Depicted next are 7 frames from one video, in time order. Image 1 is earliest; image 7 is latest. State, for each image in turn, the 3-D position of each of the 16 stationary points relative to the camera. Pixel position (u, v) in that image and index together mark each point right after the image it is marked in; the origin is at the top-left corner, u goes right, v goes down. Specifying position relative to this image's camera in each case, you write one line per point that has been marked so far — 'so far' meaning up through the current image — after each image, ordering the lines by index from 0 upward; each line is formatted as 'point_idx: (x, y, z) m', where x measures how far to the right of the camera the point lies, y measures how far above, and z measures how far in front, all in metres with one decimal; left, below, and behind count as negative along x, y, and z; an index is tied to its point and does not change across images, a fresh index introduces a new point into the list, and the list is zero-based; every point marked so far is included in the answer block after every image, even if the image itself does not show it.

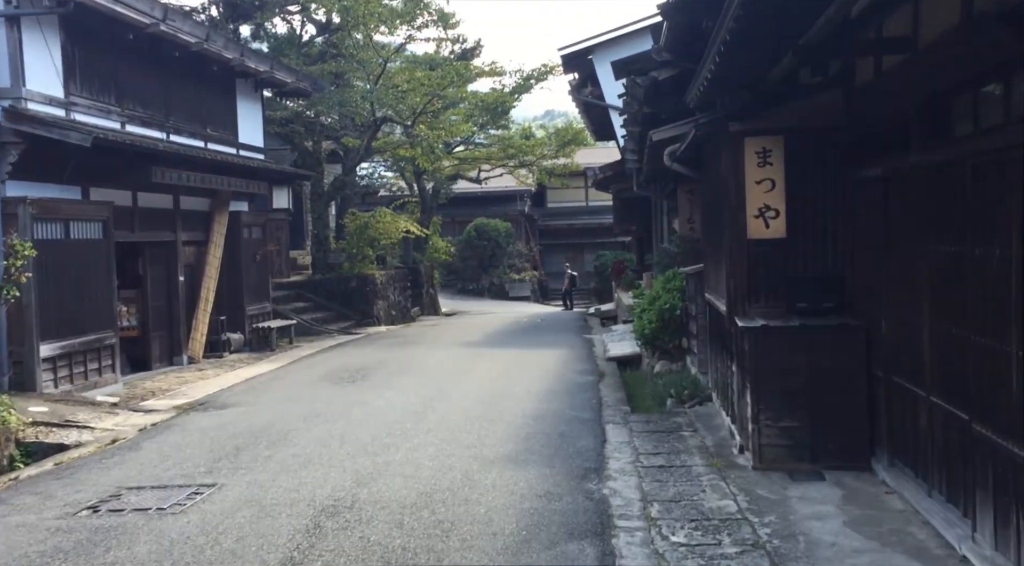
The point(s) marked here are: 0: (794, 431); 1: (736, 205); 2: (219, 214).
0: (+2.4, -1.2, +7.7) m
1: (+2.0, +0.7, +8.3) m
2: (-5.7, +1.4, +18.3) m
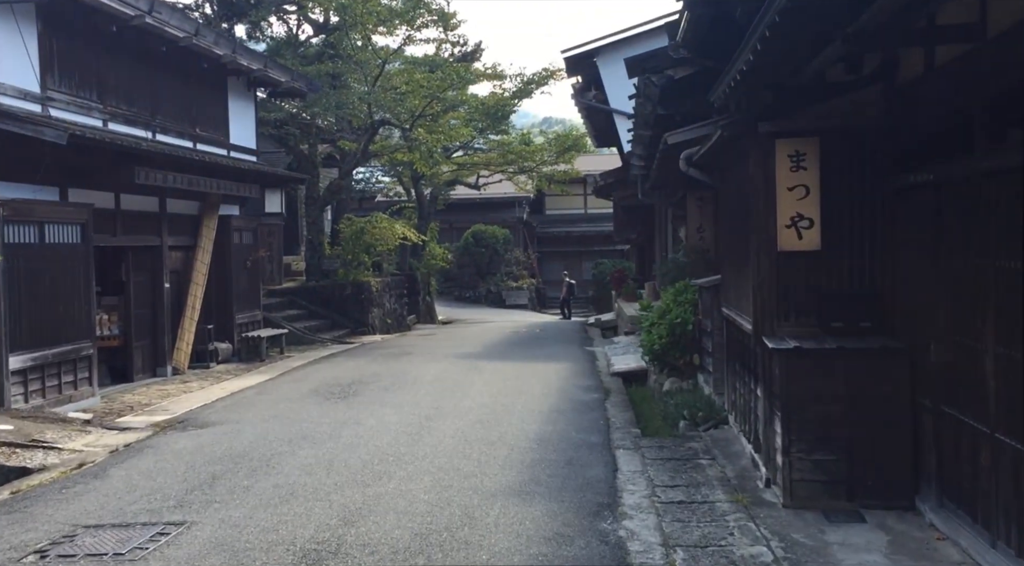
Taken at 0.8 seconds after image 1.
0: (+2.4, -1.4, +7.0) m
1: (+2.1, +0.6, +7.5) m
2: (-5.7, +1.3, +17.5) m
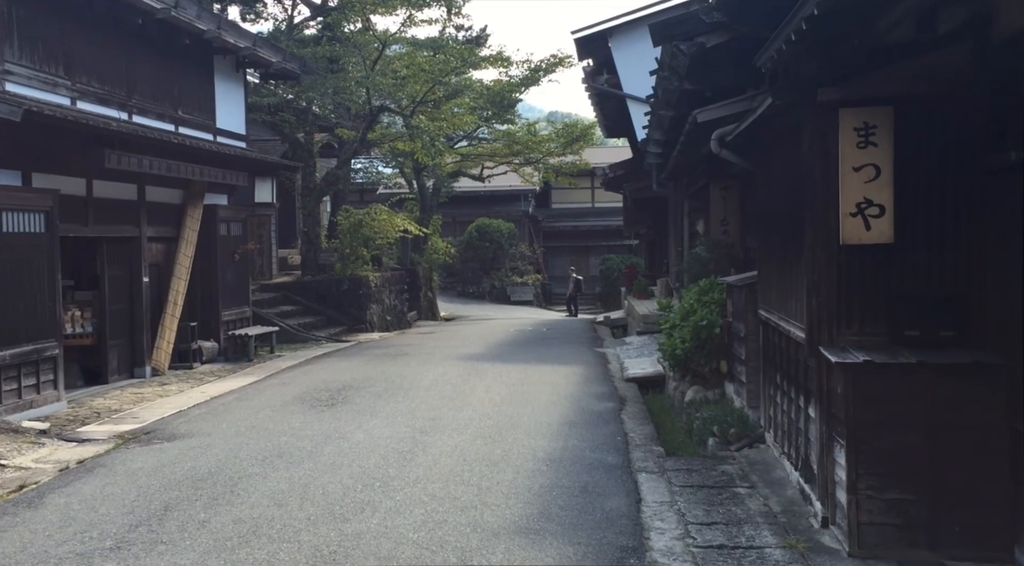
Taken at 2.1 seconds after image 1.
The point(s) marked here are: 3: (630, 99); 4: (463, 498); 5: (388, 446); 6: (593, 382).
0: (+2.4, -1.4, +5.7) m
1: (+2.1, +0.6, +6.3) m
2: (-5.6, +1.4, +16.3) m
3: (+2.6, +4.0, +20.0) m
4: (-0.4, -1.6, +7.0) m
5: (-1.2, -1.6, +8.9) m
6: (+1.2, -1.5, +13.7) m
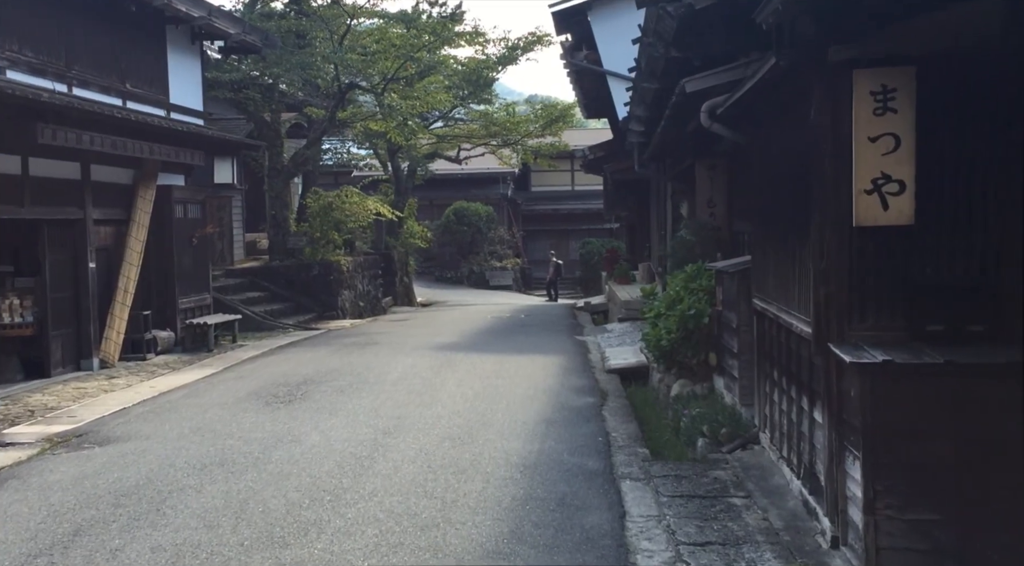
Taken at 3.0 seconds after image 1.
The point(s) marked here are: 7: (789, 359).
0: (+2.2, -1.3, +5.0) m
1: (+1.9, +0.6, +5.5) m
2: (-6.0, +1.6, +15.3) m
3: (+2.1, +4.3, +19.1) m
4: (-0.6, -1.6, +6.2) m
5: (-1.4, -1.4, +8.0) m
6: (+0.8, -1.3, +12.9) m
7: (+2.0, -0.5, +6.7) m
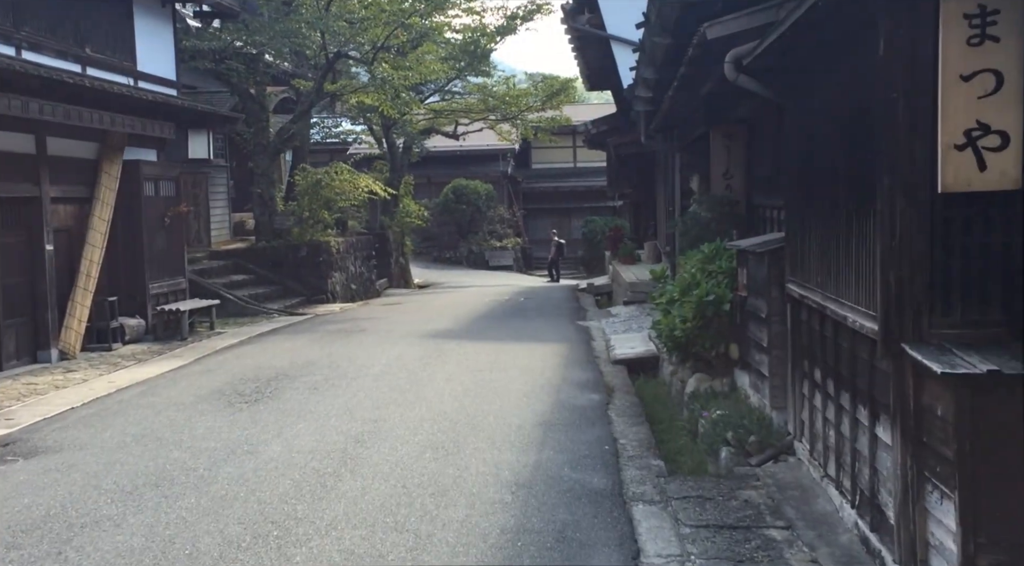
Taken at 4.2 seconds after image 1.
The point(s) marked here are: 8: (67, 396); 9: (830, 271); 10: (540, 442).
0: (+2.2, -1.2, +3.7) m
1: (+1.8, +0.7, +4.2) m
2: (-6.1, +1.8, +14.1) m
3: (+2.0, +4.7, +17.8) m
4: (-0.7, -1.5, +5.0) m
5: (-1.5, -1.3, +6.8) m
6: (+0.8, -1.0, +11.7) m
7: (+1.9, -0.4, +5.5) m
8: (-4.9, -1.2, +10.2) m
9: (+1.9, +0.1, +5.6) m
10: (+0.2, -1.3, +7.6) m
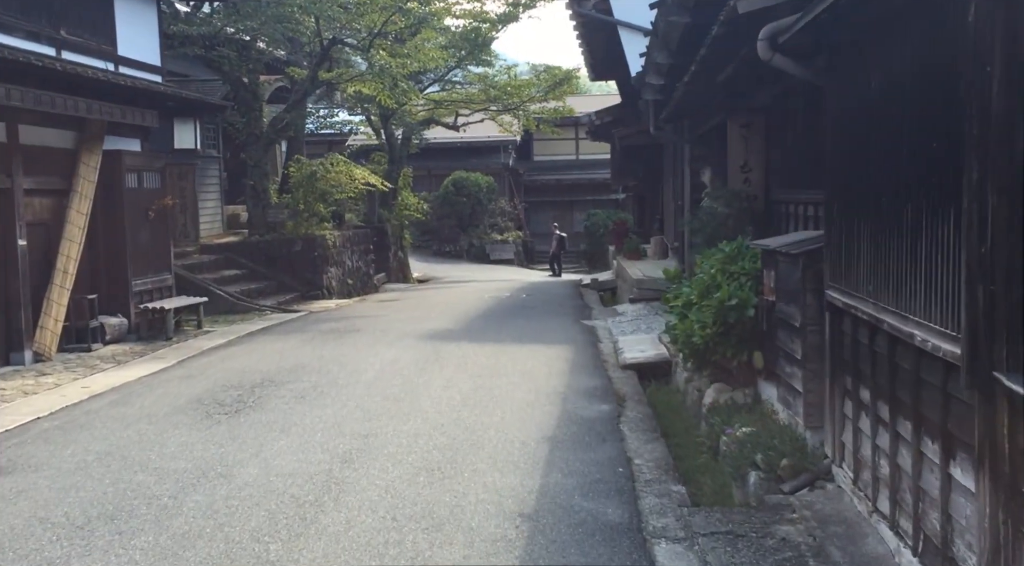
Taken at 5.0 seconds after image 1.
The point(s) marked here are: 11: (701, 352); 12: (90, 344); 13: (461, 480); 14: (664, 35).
0: (+2.2, -1.3, +3.0) m
1: (+1.9, +0.7, +3.5) m
2: (-6.1, +1.9, +13.3) m
3: (+2.0, +4.7, +17.0) m
4: (-0.6, -1.5, +4.3) m
5: (-1.5, -1.4, +6.1) m
6: (+0.8, -1.0, +10.9) m
7: (+2.0, -0.5, +4.7) m
8: (-4.9, -1.2, +9.5) m
9: (+1.9, 0.0, +4.8) m
10: (+0.3, -1.3, +6.9) m
11: (+1.7, -0.6, +8.3) m
12: (-6.0, -0.9, +13.1) m
13: (-0.4, -1.4, +6.4) m
14: (+1.6, +2.6, +9.8) m
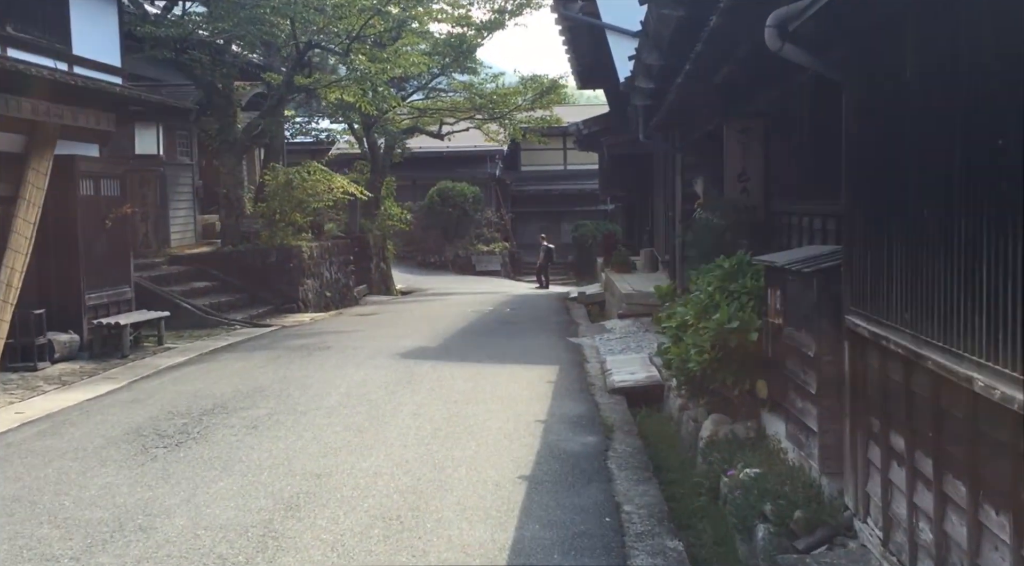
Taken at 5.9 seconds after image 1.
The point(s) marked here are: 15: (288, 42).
0: (+2.1, -1.4, +2.1) m
1: (+1.7, +0.6, +2.6) m
2: (-6.3, +1.7, +12.4) m
3: (+1.7, +4.5, +16.2) m
4: (-0.8, -1.6, +3.3) m
5: (-1.7, -1.5, +5.1) m
6: (+0.6, -1.2, +10.0) m
7: (+1.8, -0.6, +3.9) m
8: (-5.1, -1.4, +8.5) m
9: (+1.8, -0.1, +3.9) m
10: (+0.1, -1.5, +6.0) m
11: (+1.5, -0.8, +7.4) m
12: (-6.3, -1.1, +12.1) m
13: (-0.5, -1.5, +5.5) m
14: (+1.4, +2.5, +9.0) m
15: (-4.7, +5.1, +19.3) m
